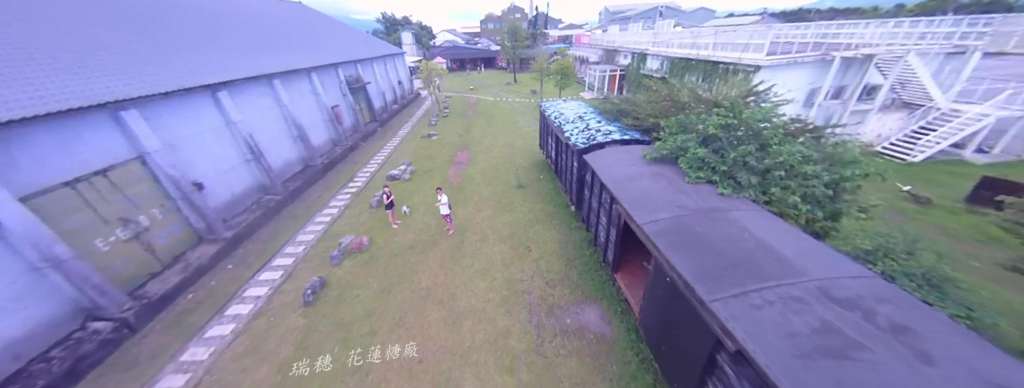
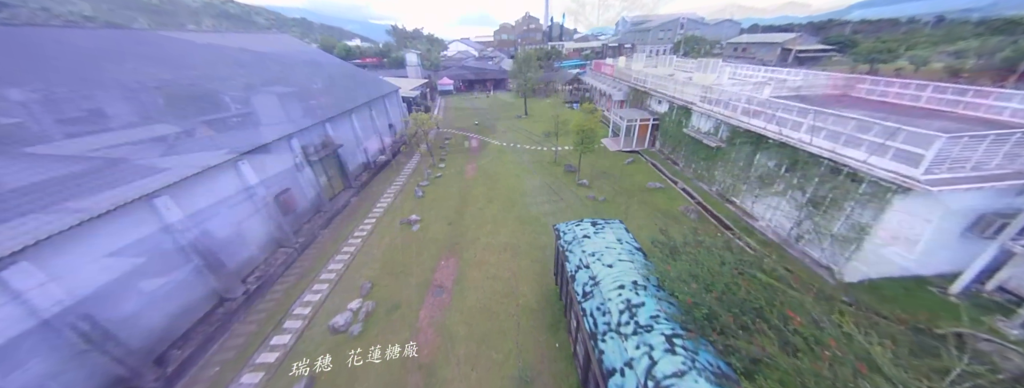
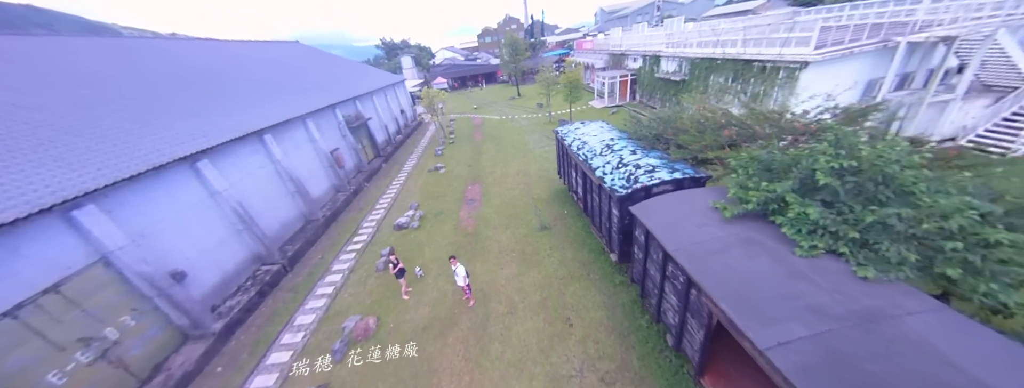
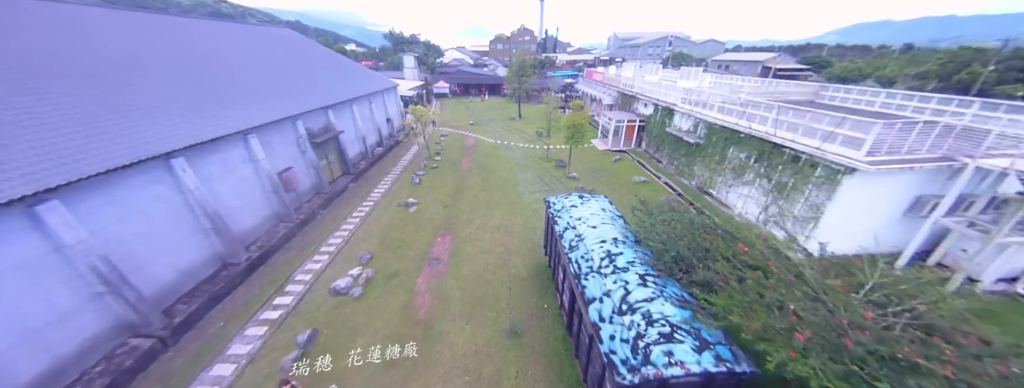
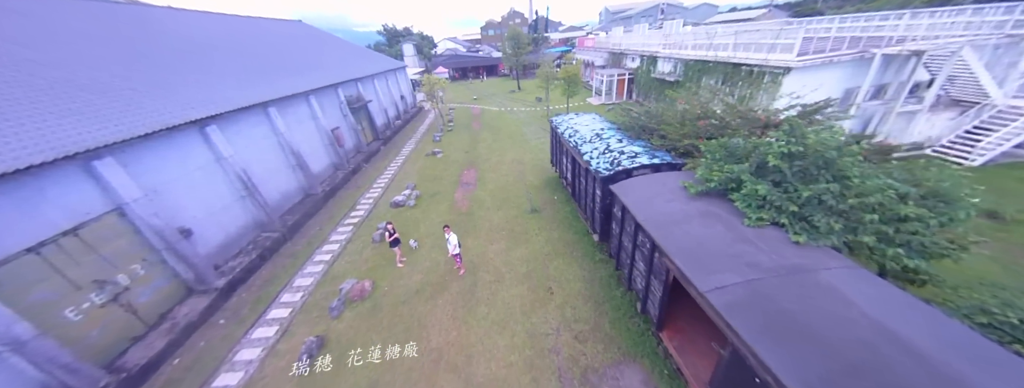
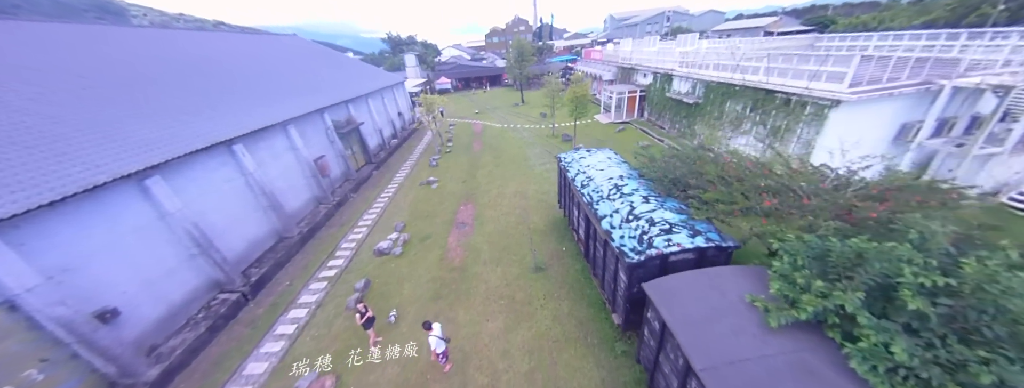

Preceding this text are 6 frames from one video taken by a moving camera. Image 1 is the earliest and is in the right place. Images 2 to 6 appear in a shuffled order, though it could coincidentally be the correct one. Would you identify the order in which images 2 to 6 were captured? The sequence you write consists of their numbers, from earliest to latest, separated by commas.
5, 3, 6, 4, 2
